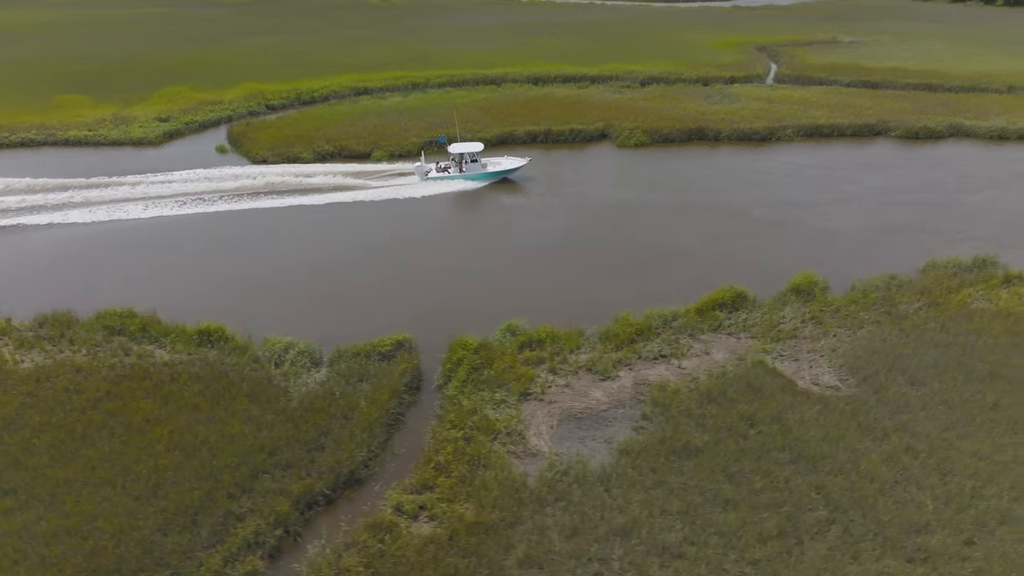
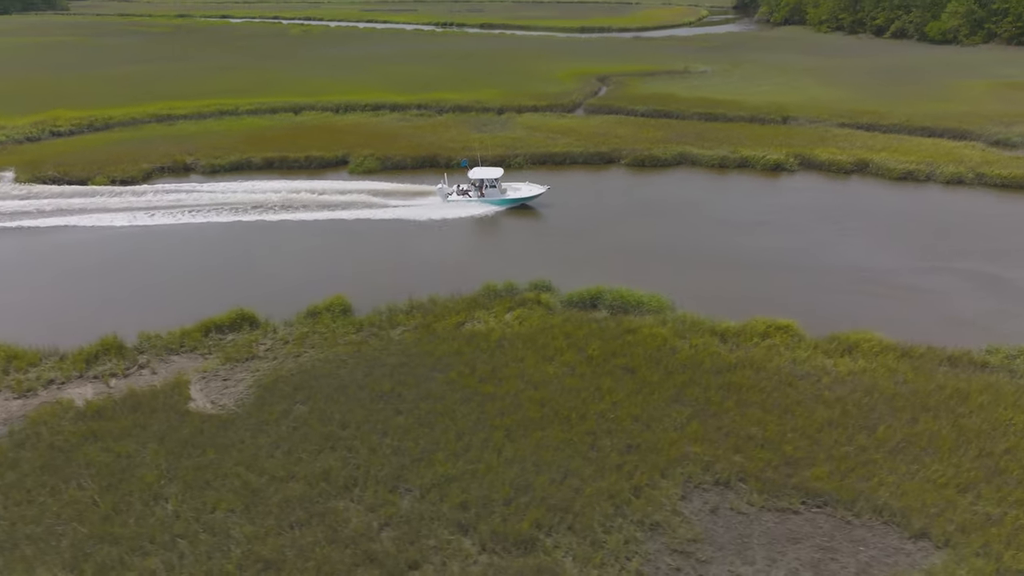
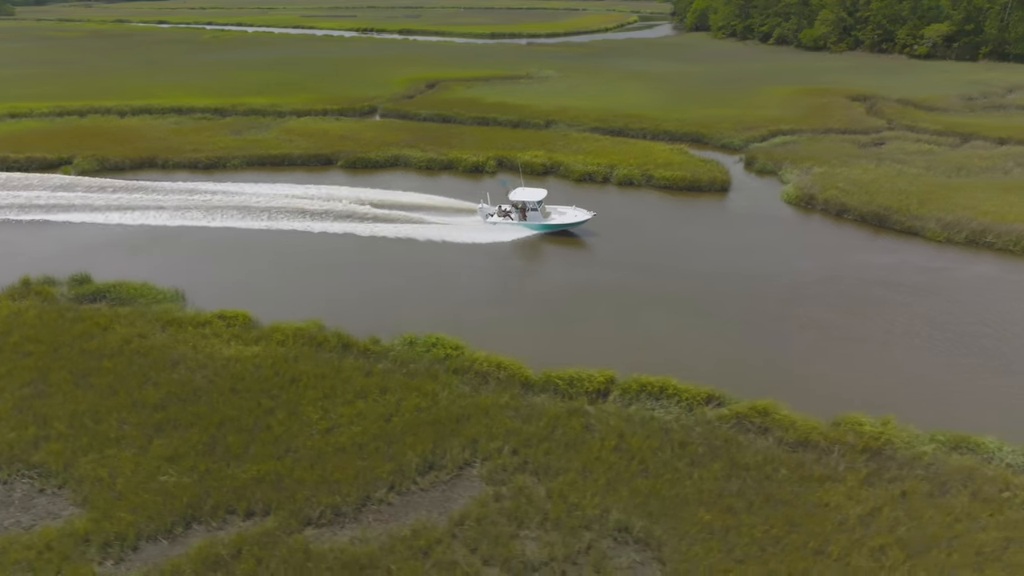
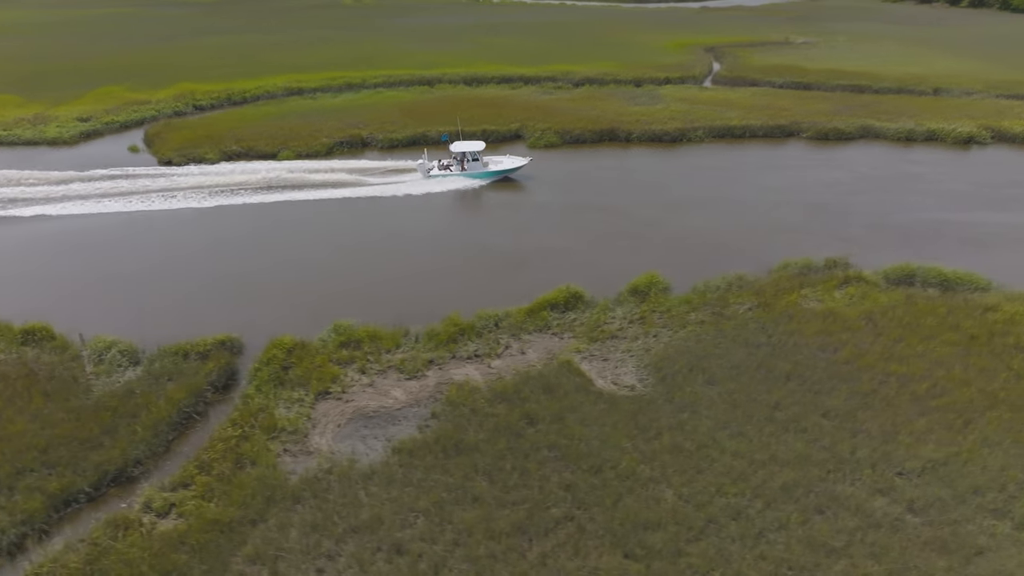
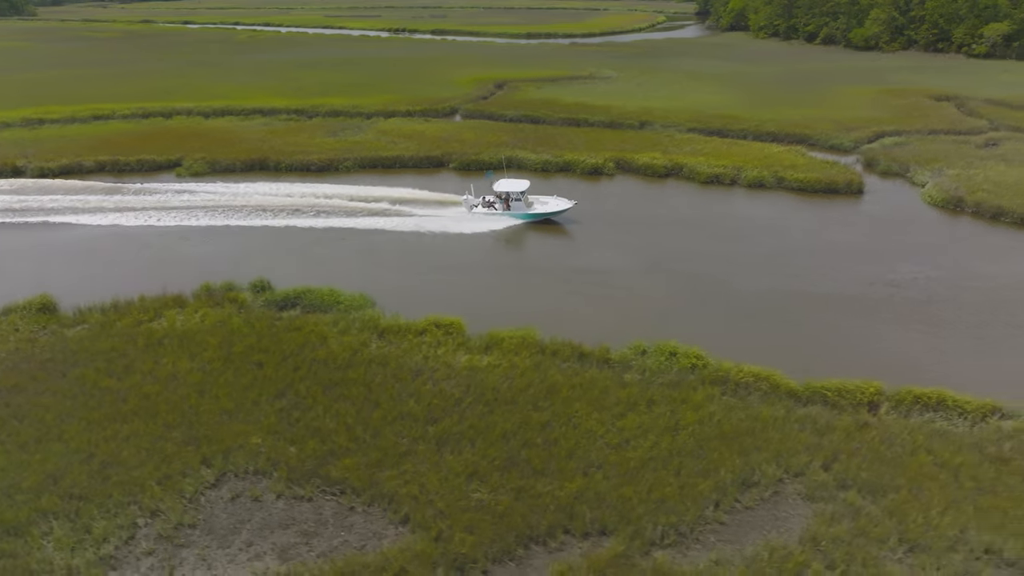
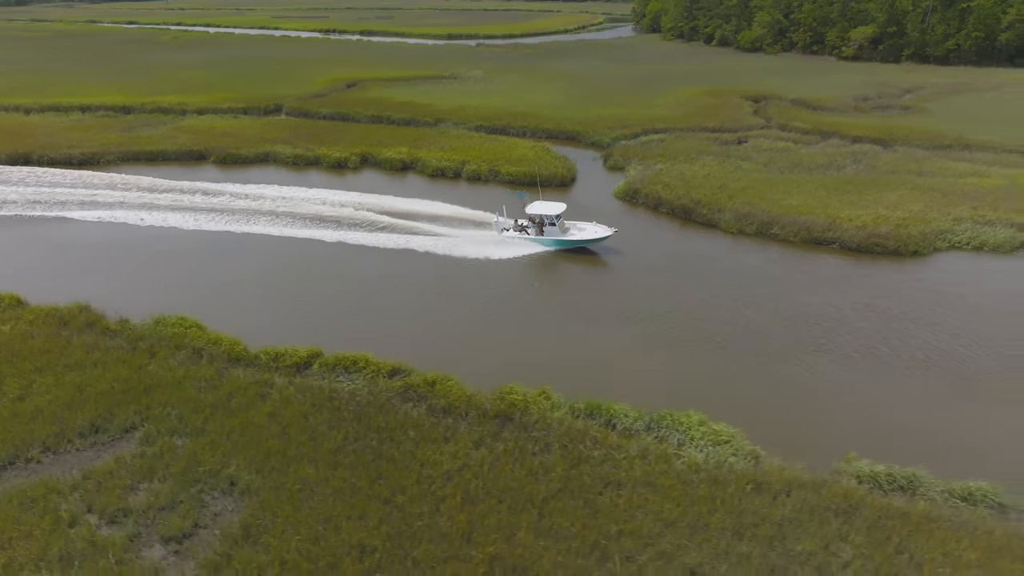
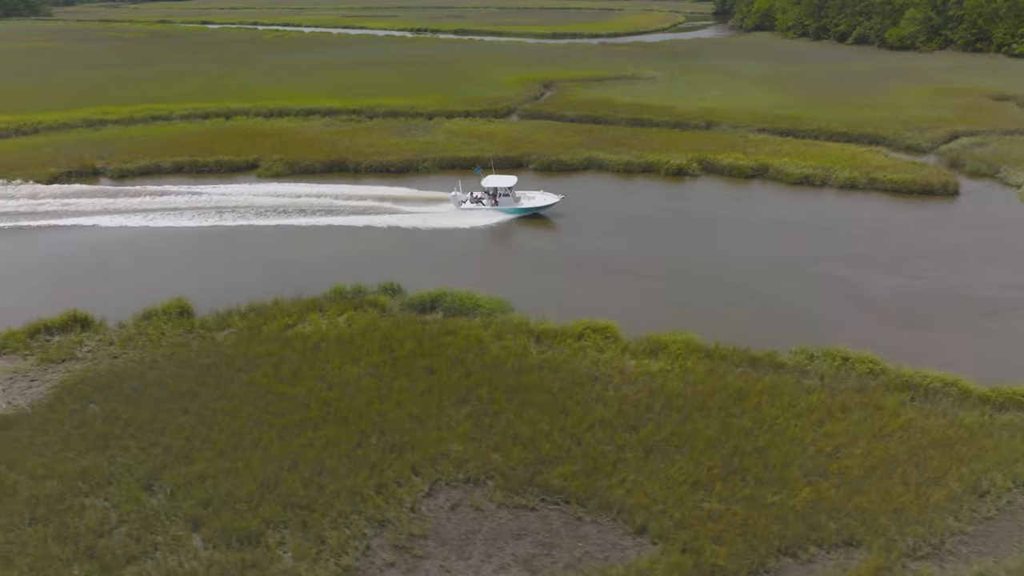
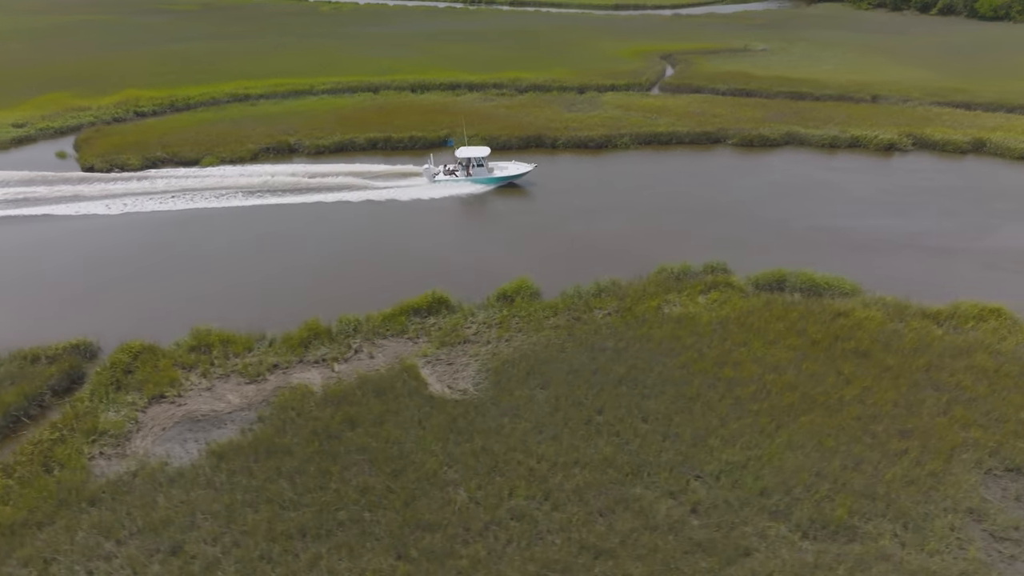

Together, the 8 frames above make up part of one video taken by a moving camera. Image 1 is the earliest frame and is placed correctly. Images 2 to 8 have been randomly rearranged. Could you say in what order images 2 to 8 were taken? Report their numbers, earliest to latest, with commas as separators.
4, 8, 2, 7, 5, 3, 6
